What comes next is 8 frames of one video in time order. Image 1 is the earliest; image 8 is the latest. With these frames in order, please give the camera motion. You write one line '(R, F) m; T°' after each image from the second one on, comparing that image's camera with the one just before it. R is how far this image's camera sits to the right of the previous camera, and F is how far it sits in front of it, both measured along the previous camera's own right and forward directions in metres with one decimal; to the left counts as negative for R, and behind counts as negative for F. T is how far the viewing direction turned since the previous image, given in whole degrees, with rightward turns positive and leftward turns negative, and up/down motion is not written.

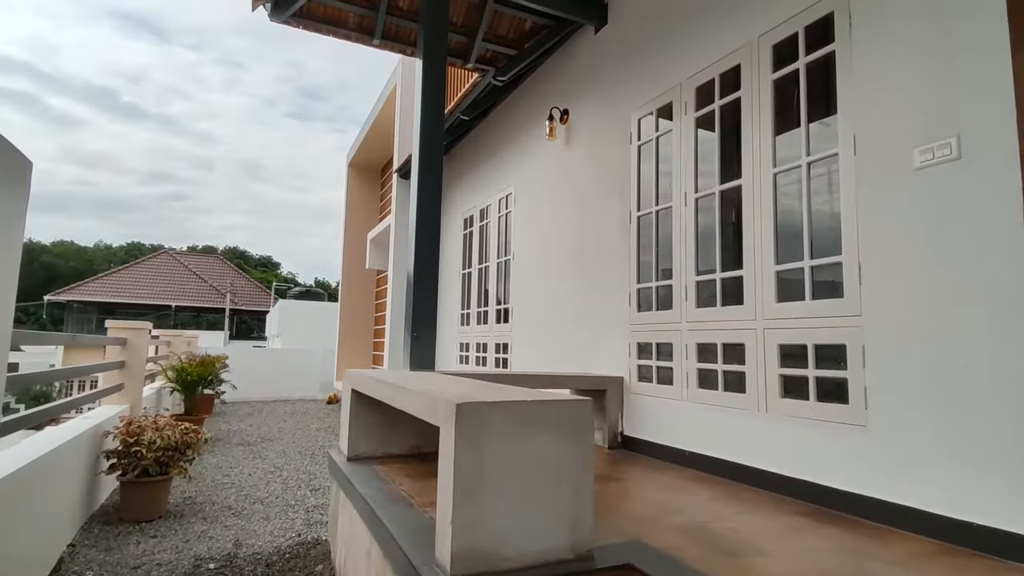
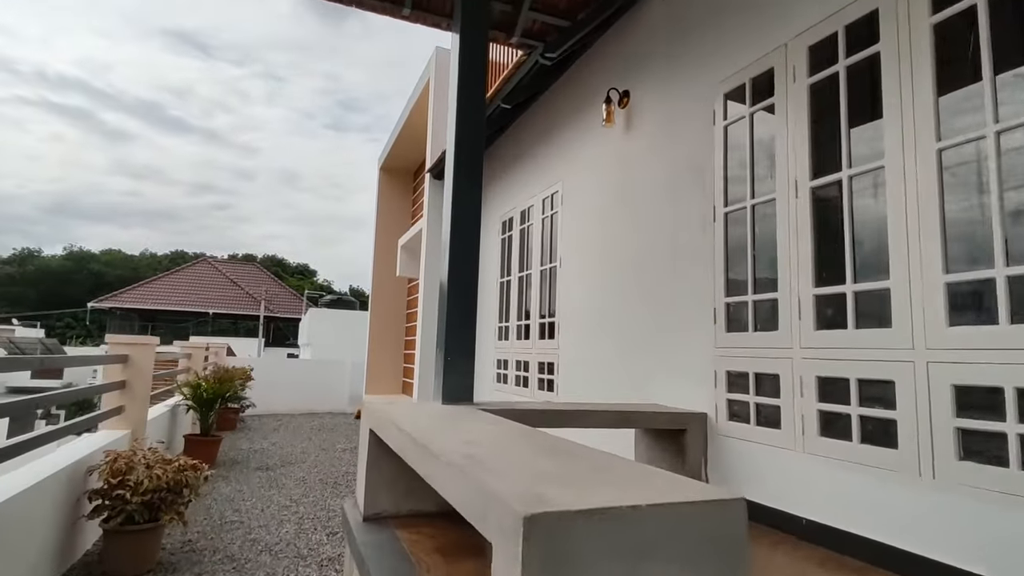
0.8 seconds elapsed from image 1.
(-0.1, +0.7) m; -3°
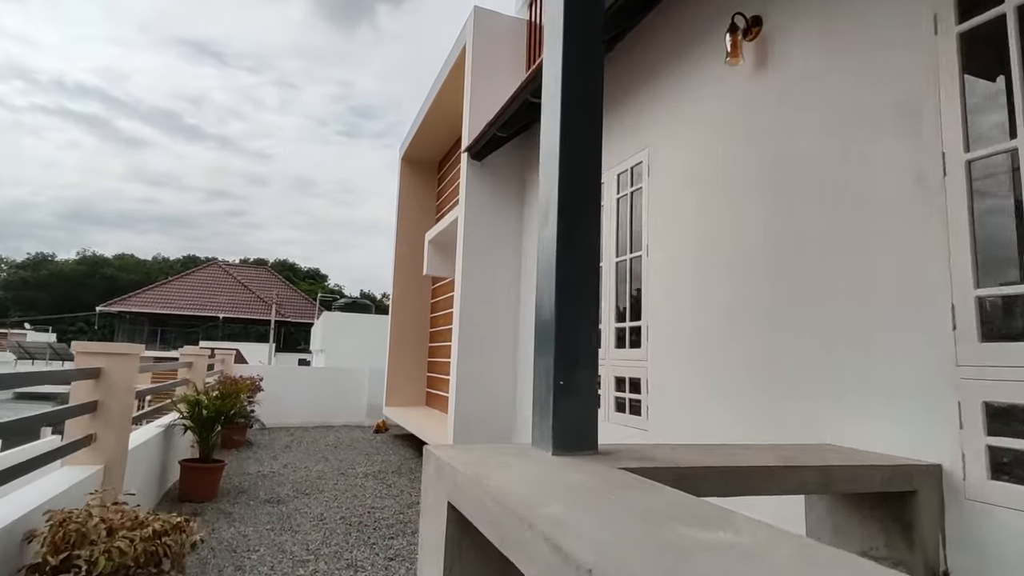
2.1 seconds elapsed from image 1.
(-0.4, +1.0) m; -1°
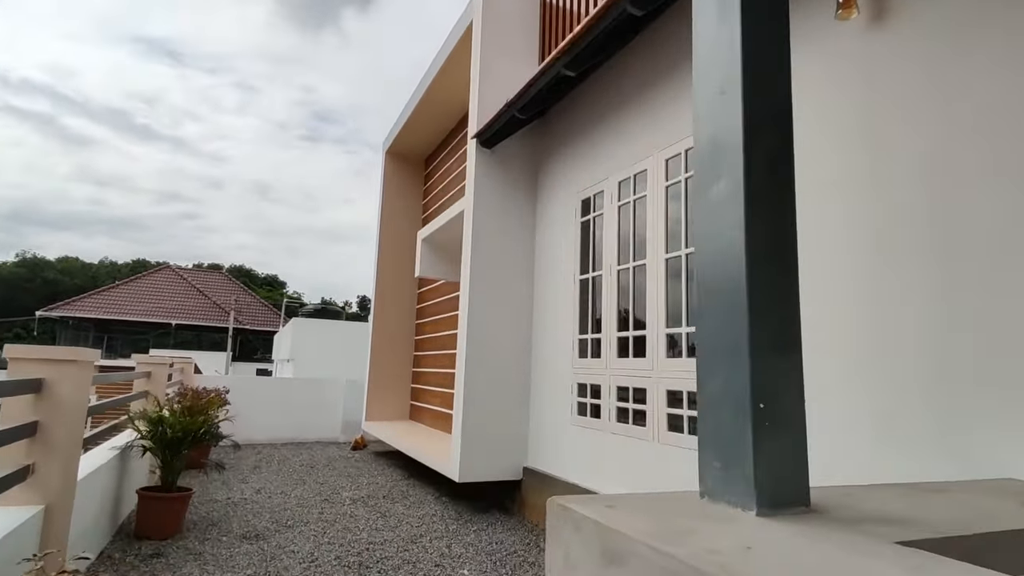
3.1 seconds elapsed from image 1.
(-0.4, +0.6) m; +4°
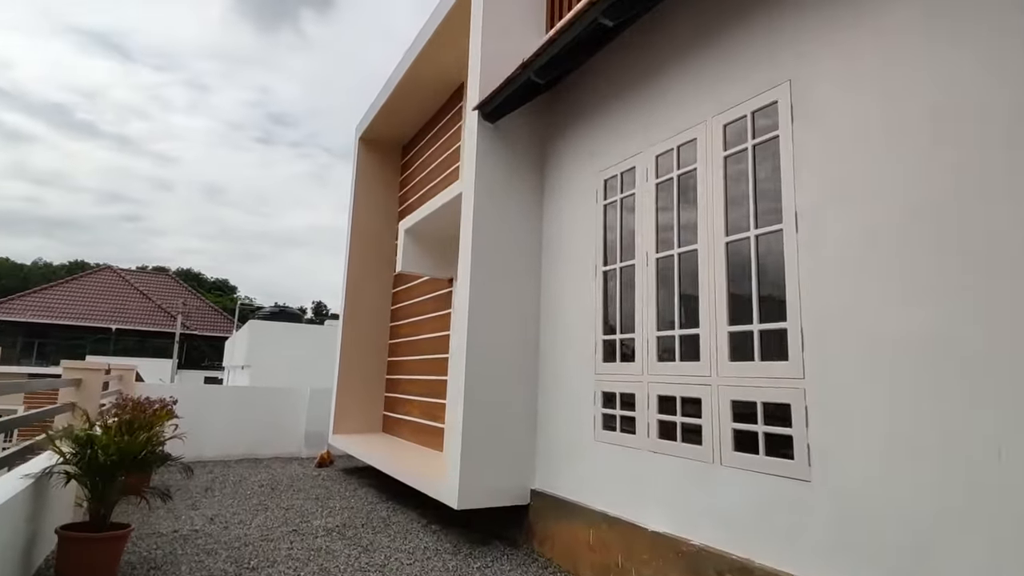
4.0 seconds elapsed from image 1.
(-0.4, +0.7) m; +4°
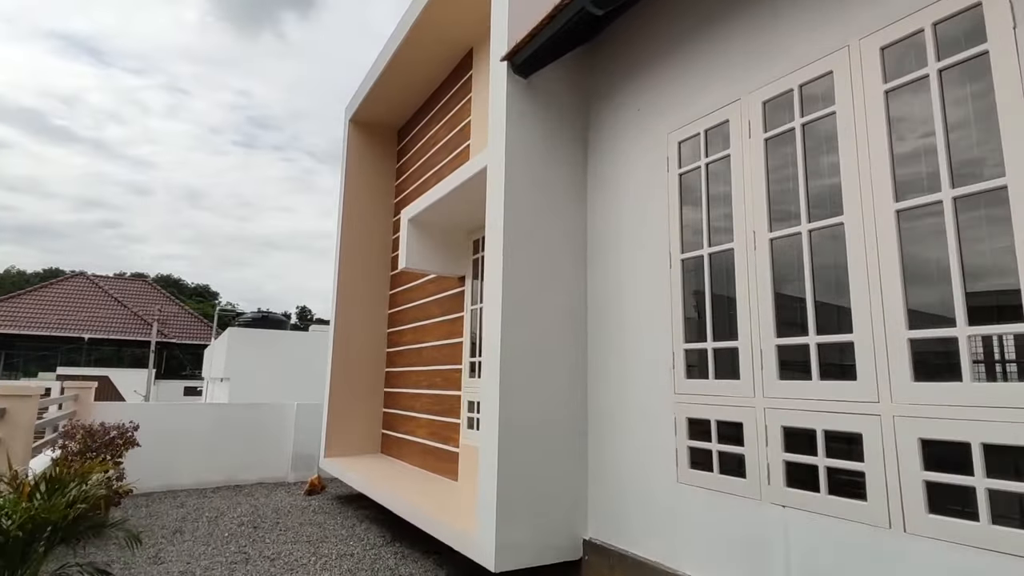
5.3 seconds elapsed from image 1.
(-0.3, +0.9) m; +1°
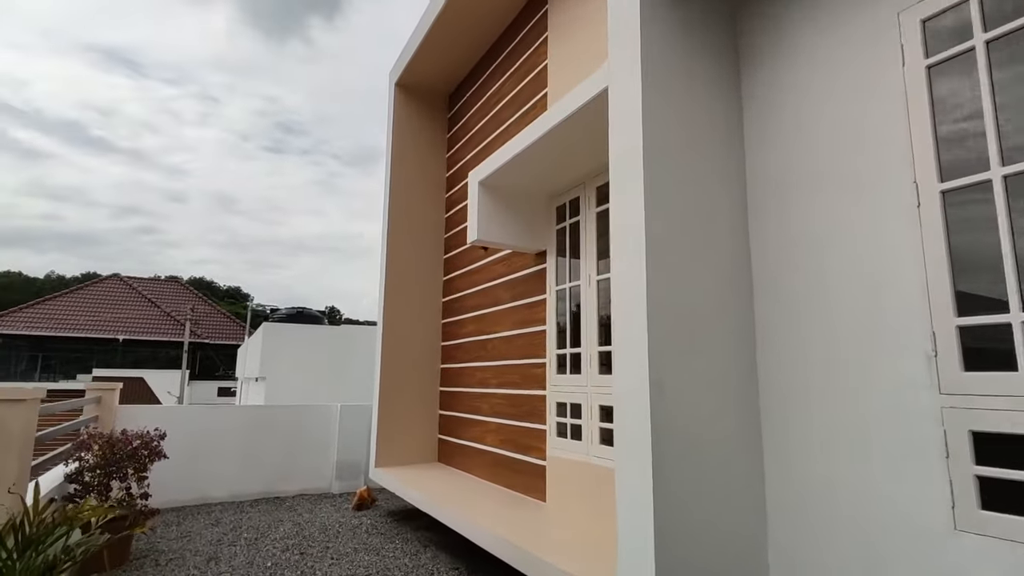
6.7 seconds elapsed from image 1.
(-0.5, +0.9) m; -3°
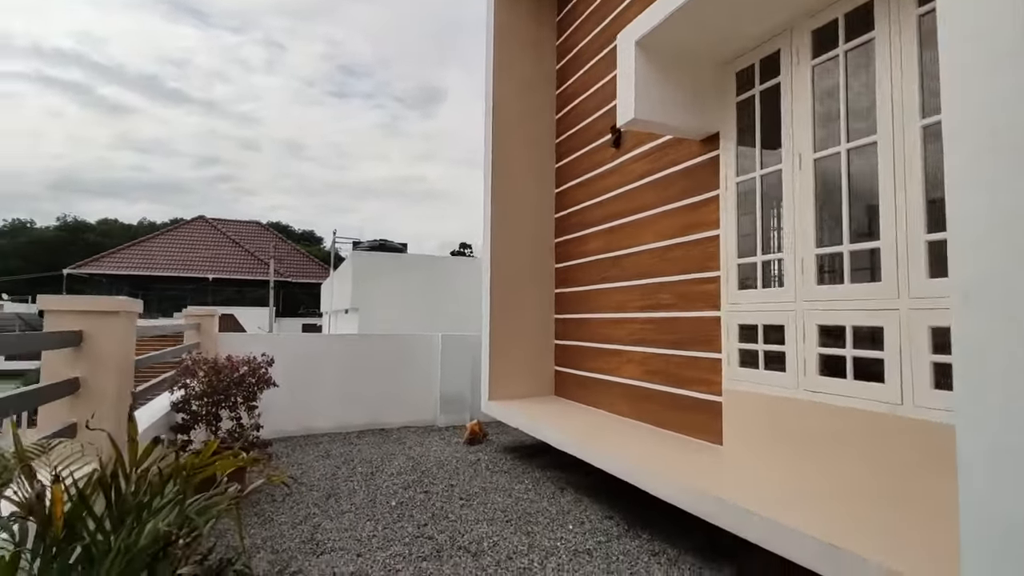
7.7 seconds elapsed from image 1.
(-0.6, +0.8) m; -6°
